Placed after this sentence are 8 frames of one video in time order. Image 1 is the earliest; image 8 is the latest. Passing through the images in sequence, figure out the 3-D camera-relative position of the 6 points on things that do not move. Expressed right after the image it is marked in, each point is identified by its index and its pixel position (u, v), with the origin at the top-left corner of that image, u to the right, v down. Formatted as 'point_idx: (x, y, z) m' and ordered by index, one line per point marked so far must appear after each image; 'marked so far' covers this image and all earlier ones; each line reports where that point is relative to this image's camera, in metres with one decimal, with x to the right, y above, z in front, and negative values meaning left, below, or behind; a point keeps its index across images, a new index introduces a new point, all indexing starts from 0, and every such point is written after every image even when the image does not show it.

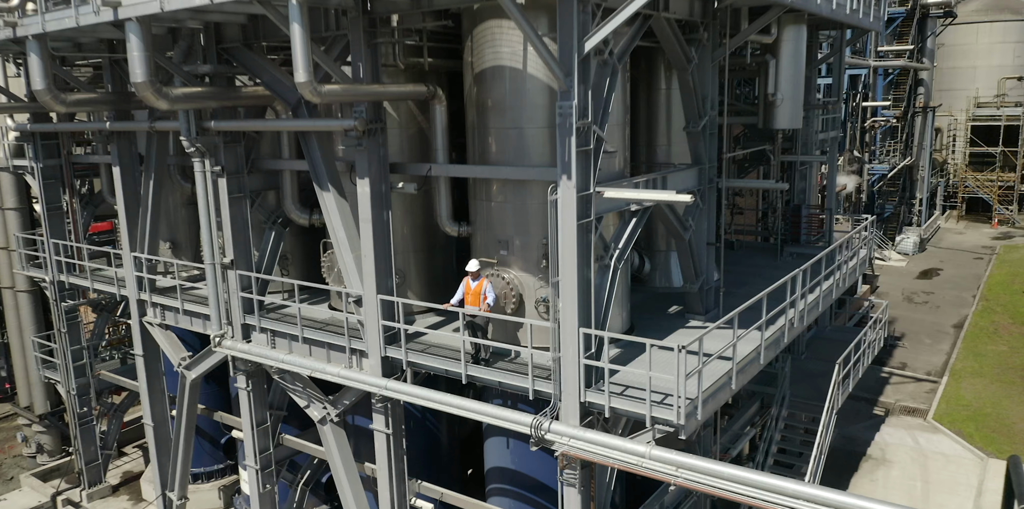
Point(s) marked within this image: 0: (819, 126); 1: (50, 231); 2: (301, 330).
0: (+6.0, +2.5, +15.0) m
1: (-9.0, +0.5, +15.1) m
2: (-3.0, -1.1, +11.0) m
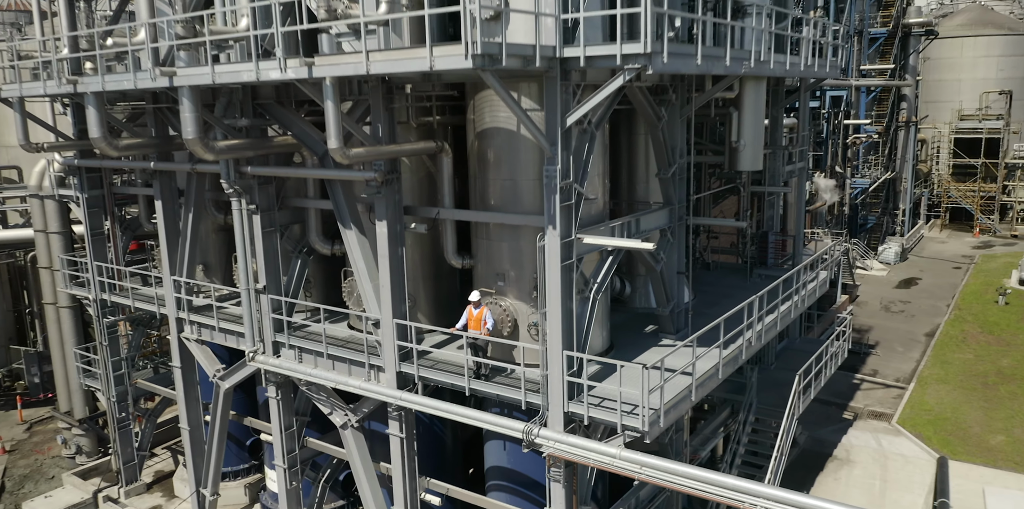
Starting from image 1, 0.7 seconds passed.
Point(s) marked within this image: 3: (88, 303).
0: (+5.9, +2.1, +16.7) m
1: (-9.1, 0.0, +16.7) m
2: (-3.1, -1.5, +12.6) m
3: (-9.5, -1.1, +17.2) m
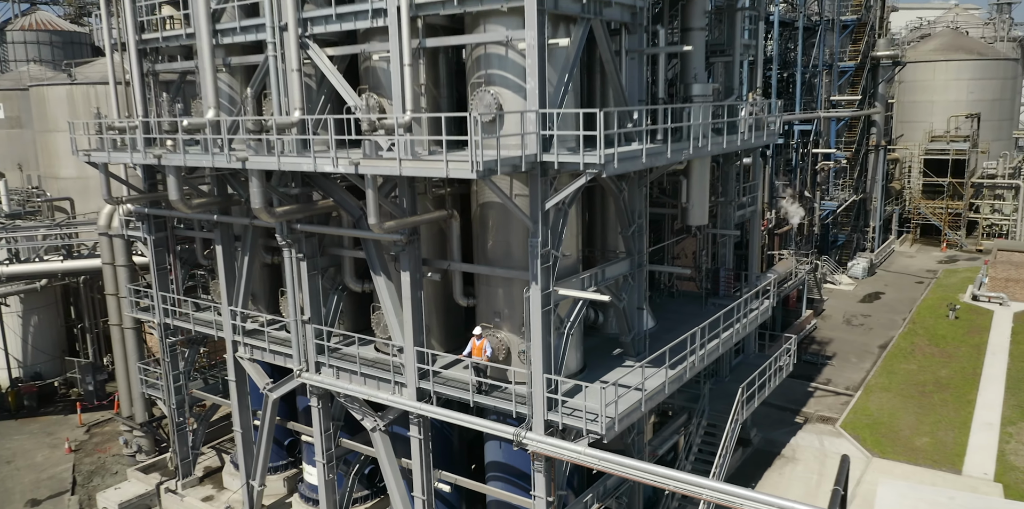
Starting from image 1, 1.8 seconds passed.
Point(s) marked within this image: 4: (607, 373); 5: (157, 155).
0: (+5.8, +1.3, +19.9) m
1: (-9.2, -0.8, +20.0) m
2: (-3.2, -2.3, +15.8) m
3: (-9.6, -1.9, +20.5) m
4: (+1.9, -2.3, +15.1) m
5: (-7.4, +2.0, +16.2) m
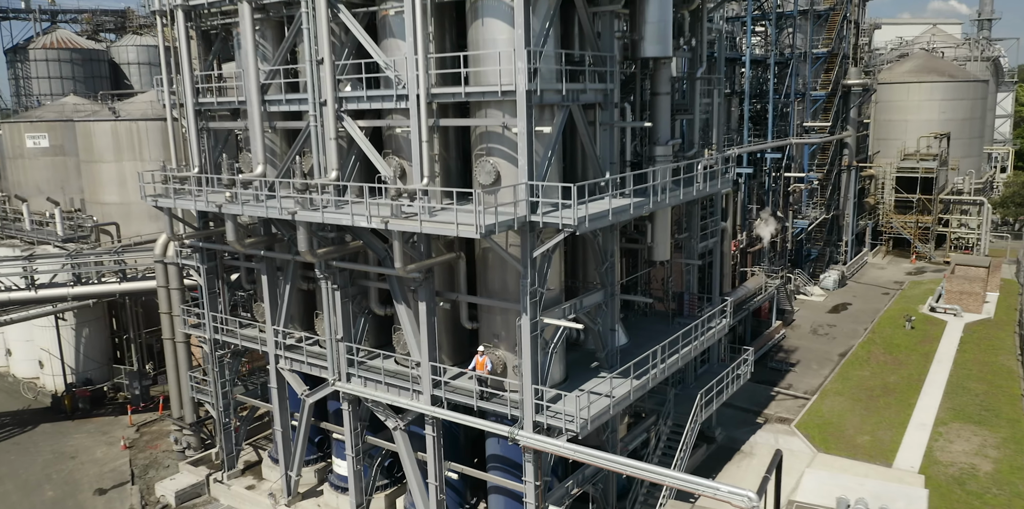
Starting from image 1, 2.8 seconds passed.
0: (+5.7, +0.5, +23.5) m
1: (-9.3, -1.6, +23.5) m
2: (-3.3, -3.1, +19.4) m
3: (-9.7, -2.7, +24.0) m
4: (+1.8, -3.1, +18.6) m
5: (-7.5, +1.3, +19.8) m
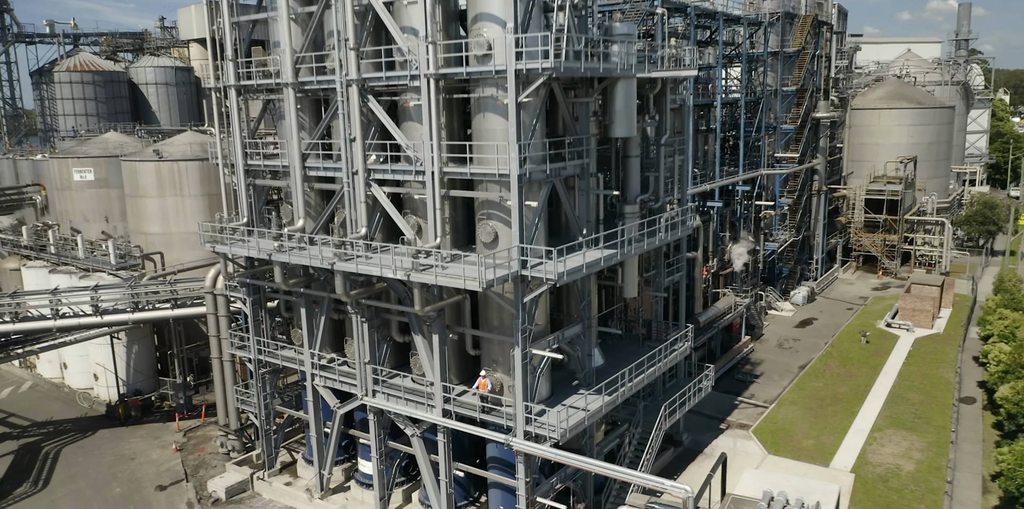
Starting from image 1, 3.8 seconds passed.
0: (+5.6, -0.7, +27.9) m
1: (-9.4, -2.8, +27.9) m
2: (-3.4, -4.3, +23.8) m
3: (-9.8, -3.9, +28.4) m
4: (+1.6, -4.3, +23.0) m
5: (-7.6, 0.0, +24.2) m
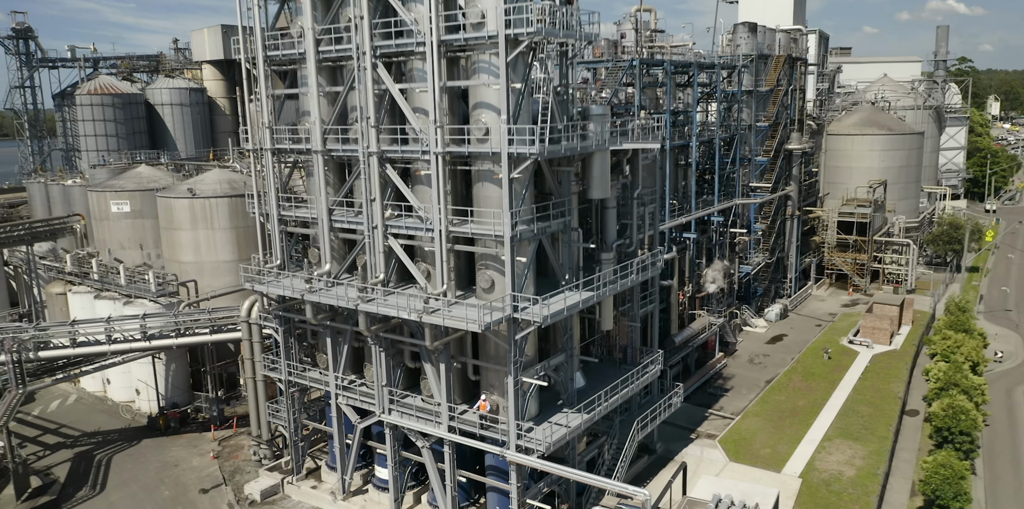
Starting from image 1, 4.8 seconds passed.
0: (+5.4, -2.2, +32.3) m
1: (-9.6, -4.3, +32.4) m
2: (-3.6, -5.8, +28.3) m
3: (-10.0, -5.4, +32.9) m
4: (+1.4, -5.8, +27.5) m
5: (-7.8, -1.5, +28.6) m
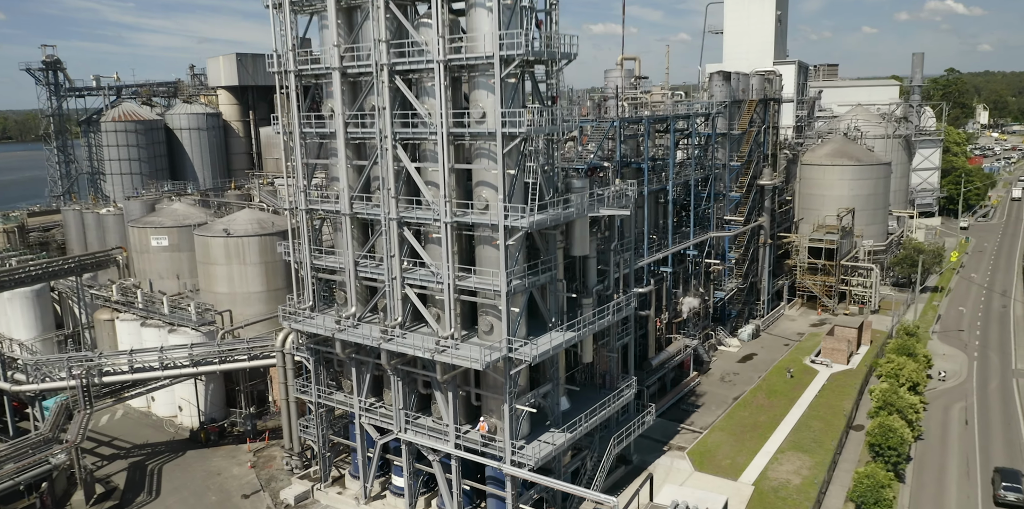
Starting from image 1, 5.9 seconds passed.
0: (+5.2, -4.2, +38.0) m
1: (-9.8, -6.3, +38.0) m
2: (-3.8, -7.8, +33.9) m
3: (-10.2, -7.4, +38.5) m
4: (+1.2, -7.8, +33.1) m
5: (-8.0, -3.5, +34.3) m
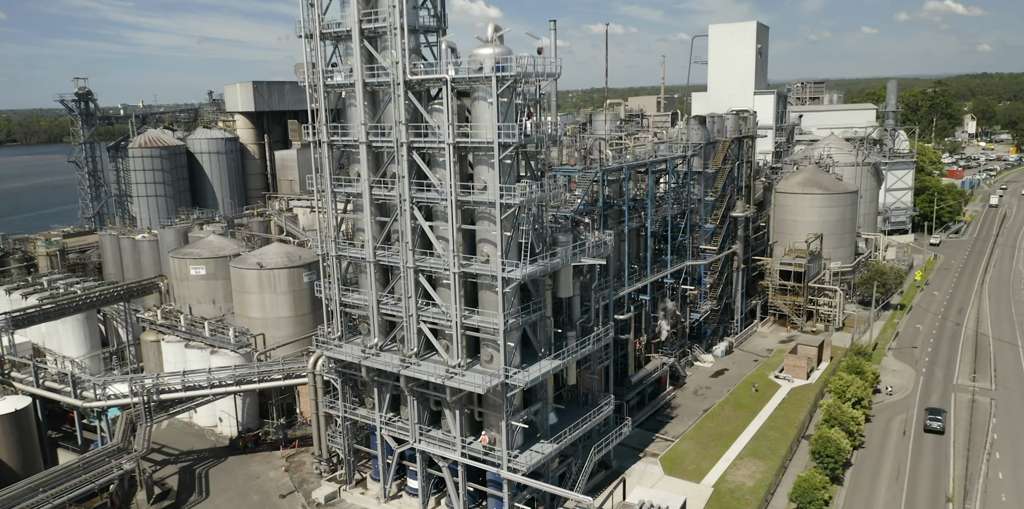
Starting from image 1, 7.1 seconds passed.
0: (+5.0, -6.4, +44.8) m
1: (-10.0, -8.5, +44.8) m
2: (-4.0, -10.0, +40.7) m
3: (-10.4, -9.5, +45.3) m
4: (+1.1, -10.0, +39.9) m
5: (-8.2, -5.6, +41.1) m
